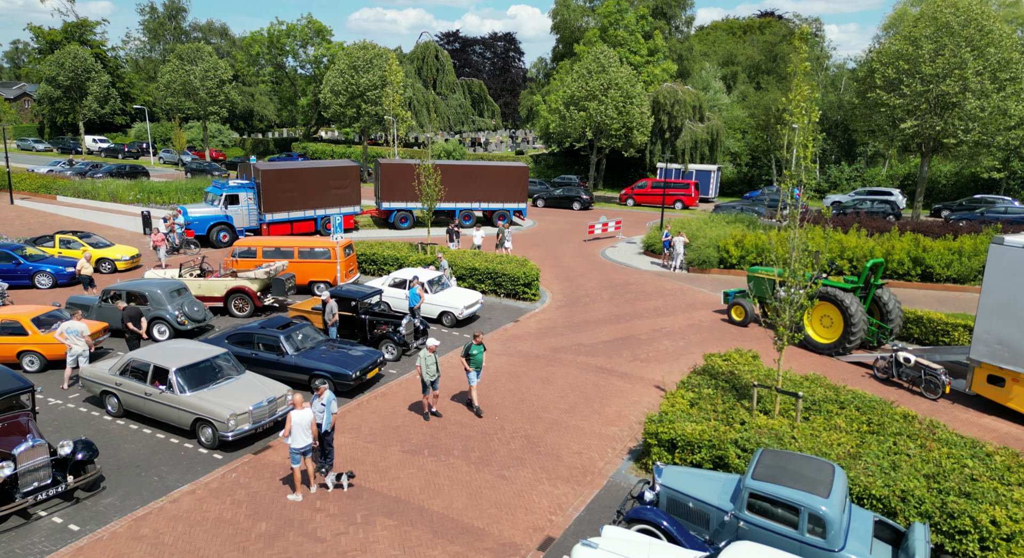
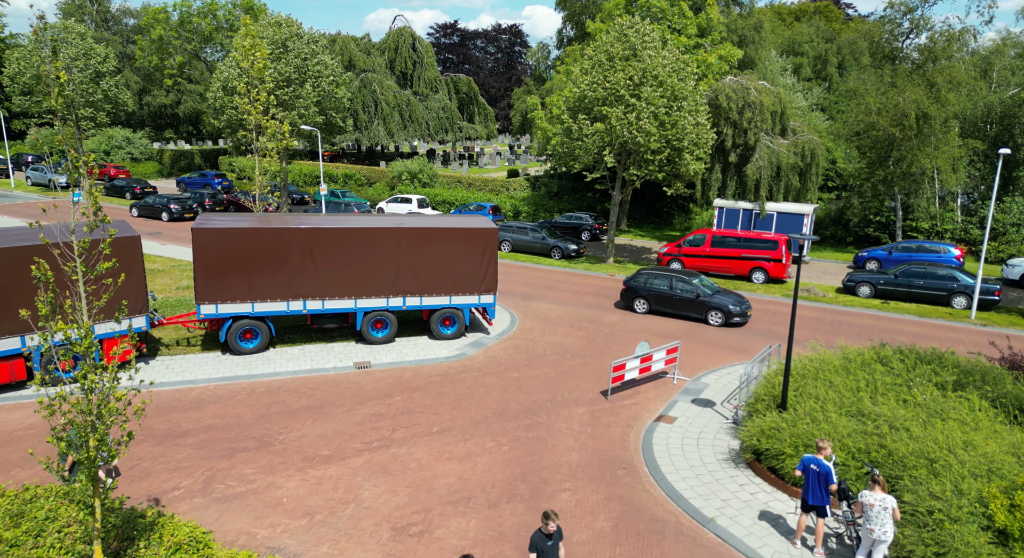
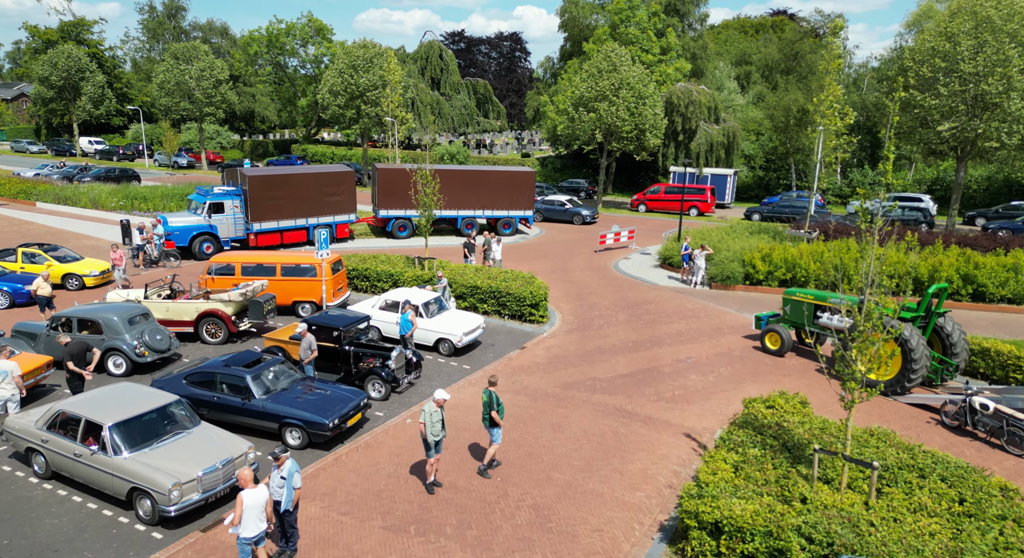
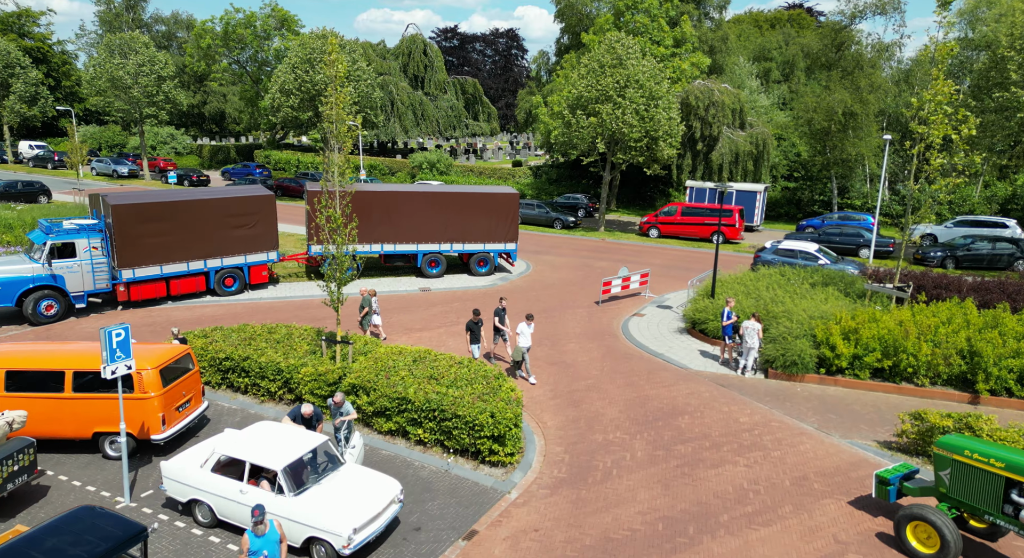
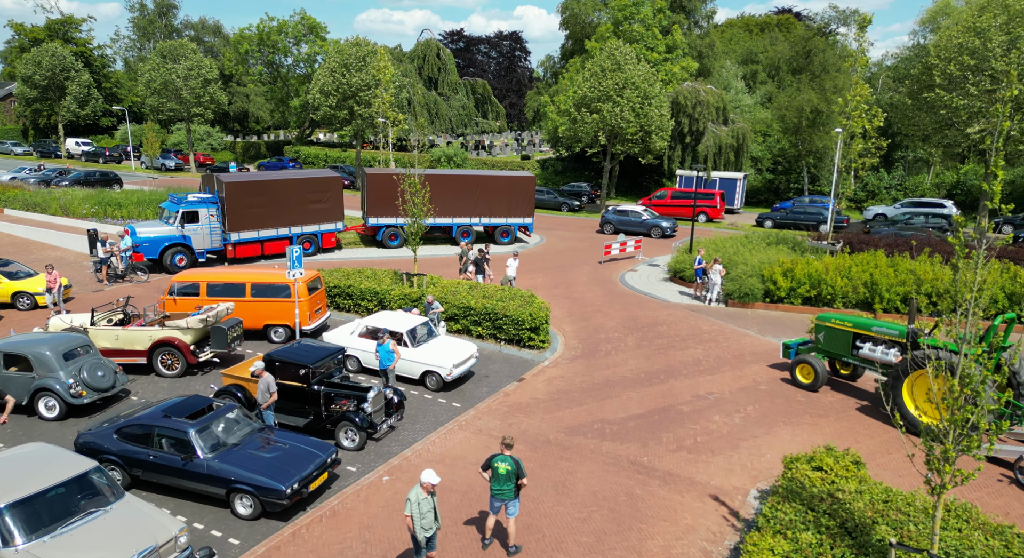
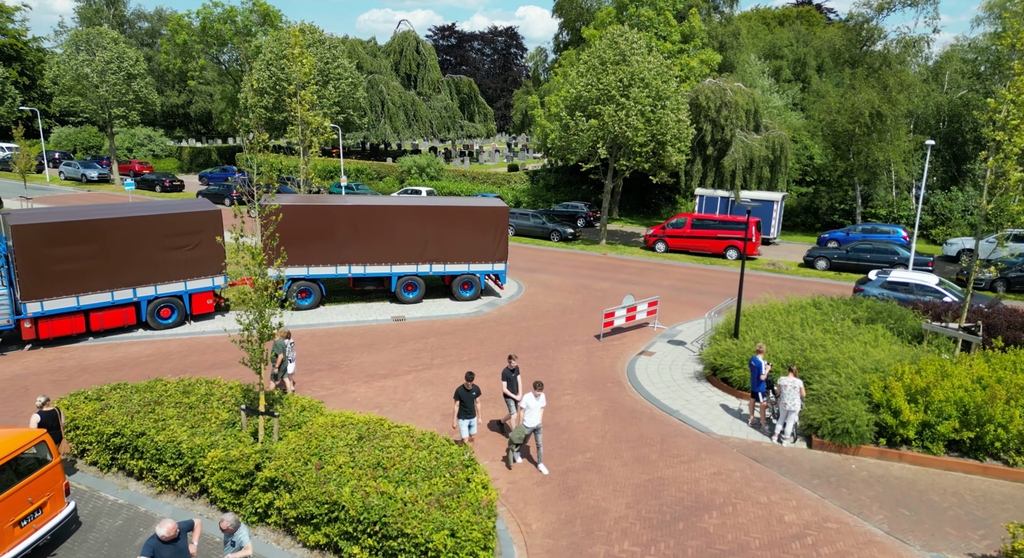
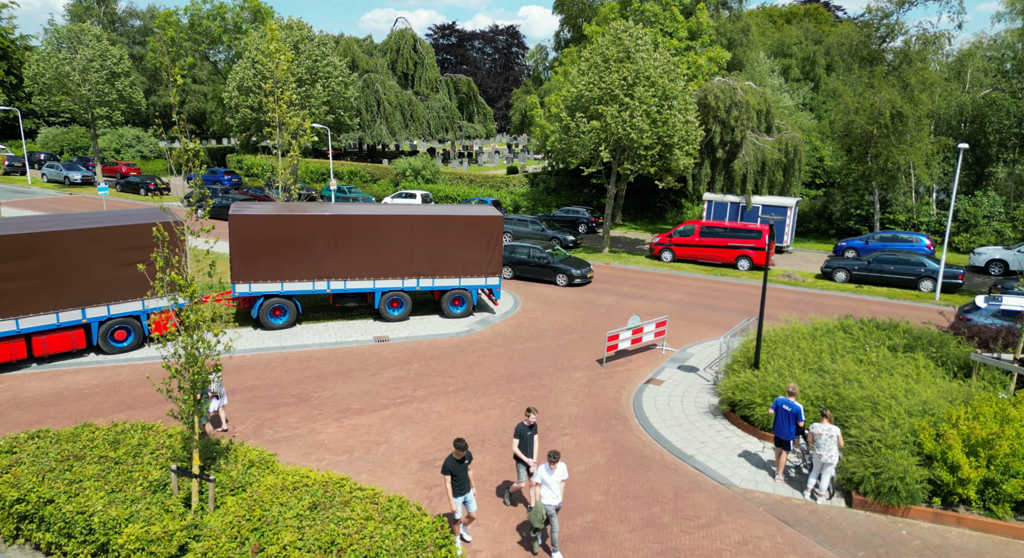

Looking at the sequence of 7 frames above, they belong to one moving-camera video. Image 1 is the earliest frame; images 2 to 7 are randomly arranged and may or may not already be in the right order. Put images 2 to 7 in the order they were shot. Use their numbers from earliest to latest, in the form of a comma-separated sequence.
3, 5, 4, 6, 7, 2
